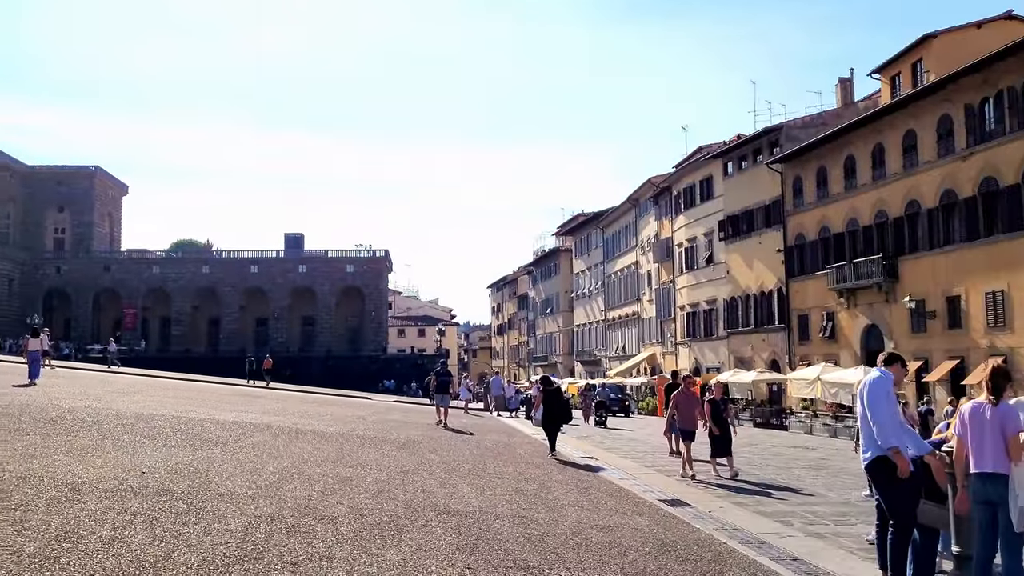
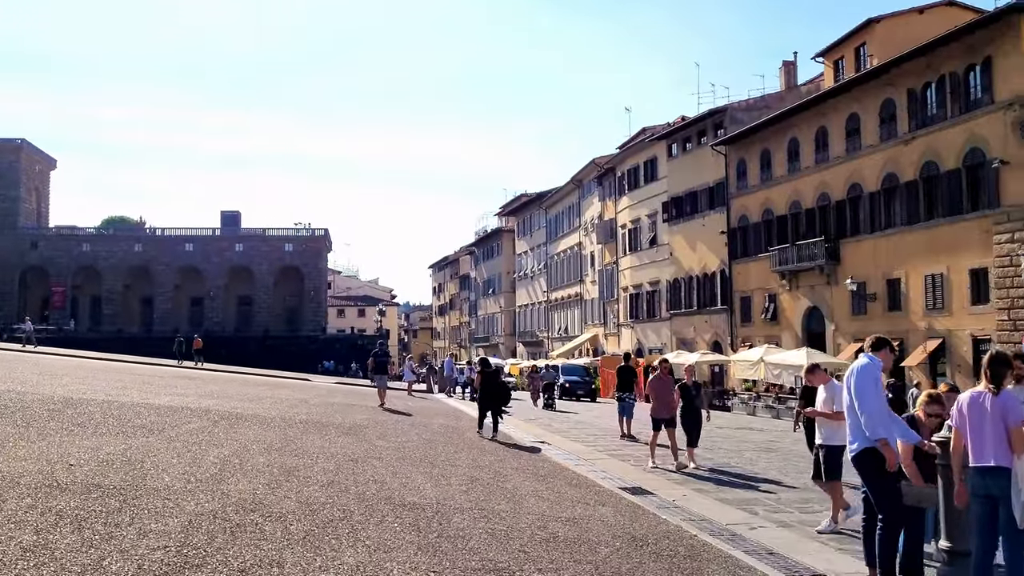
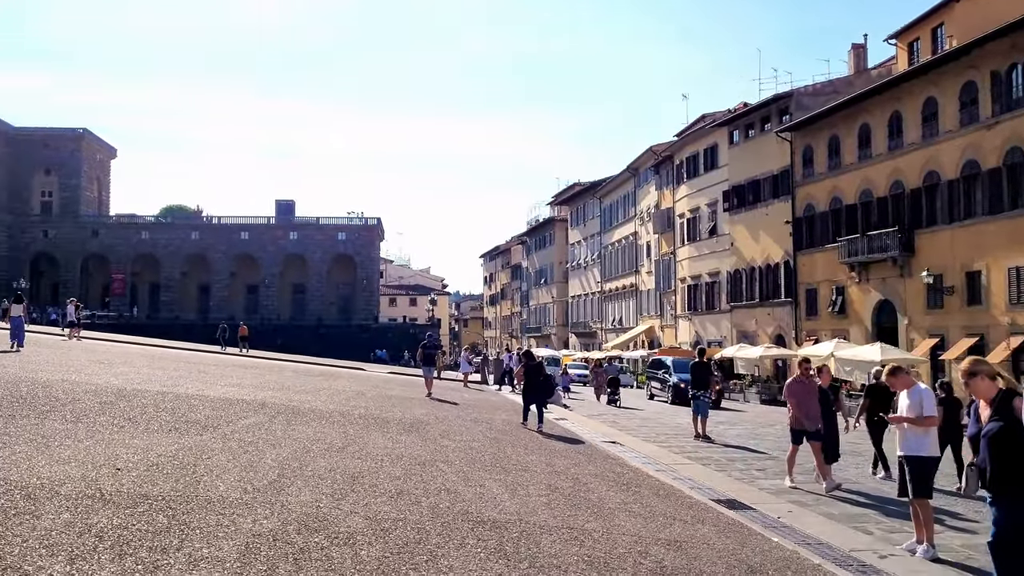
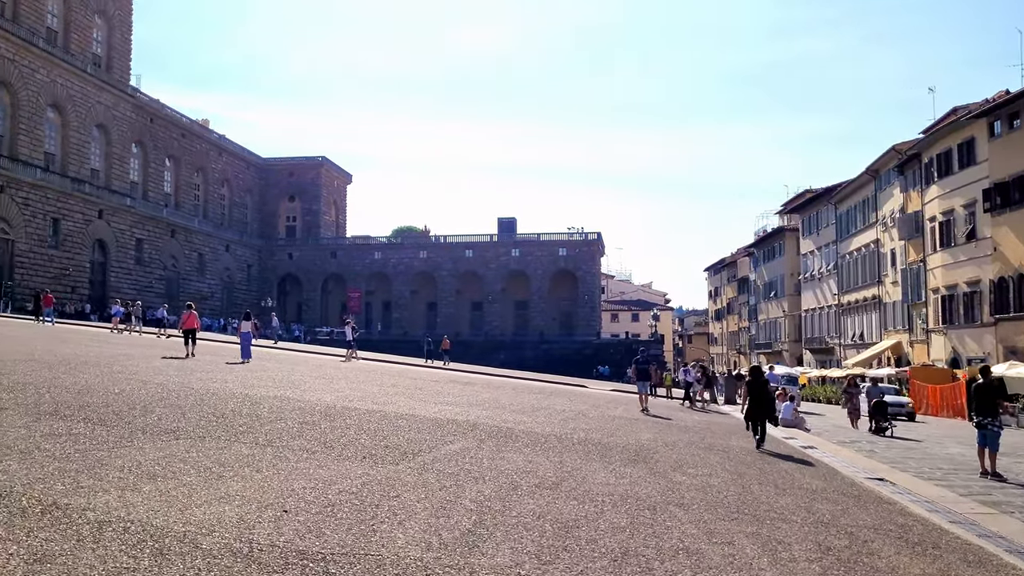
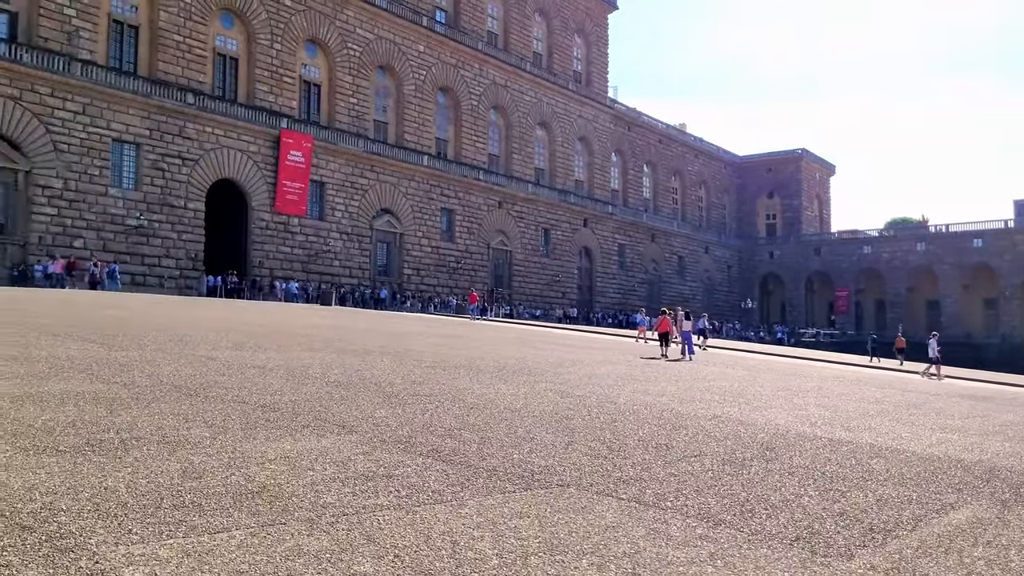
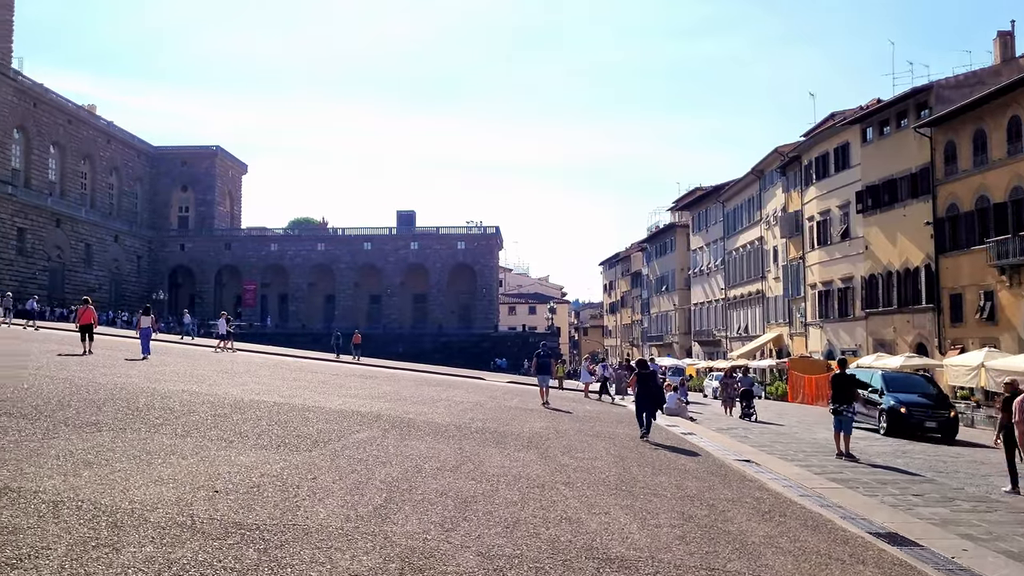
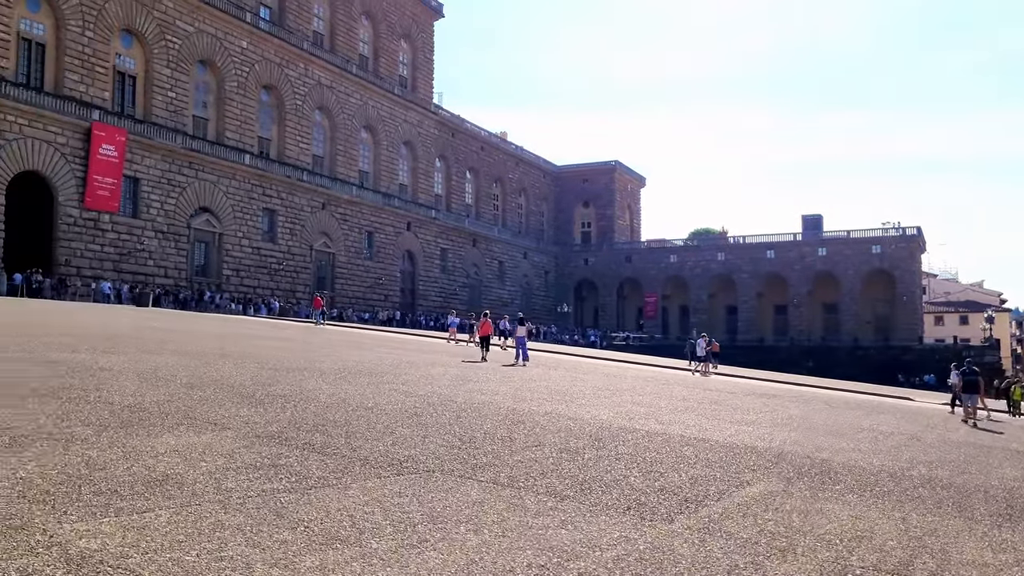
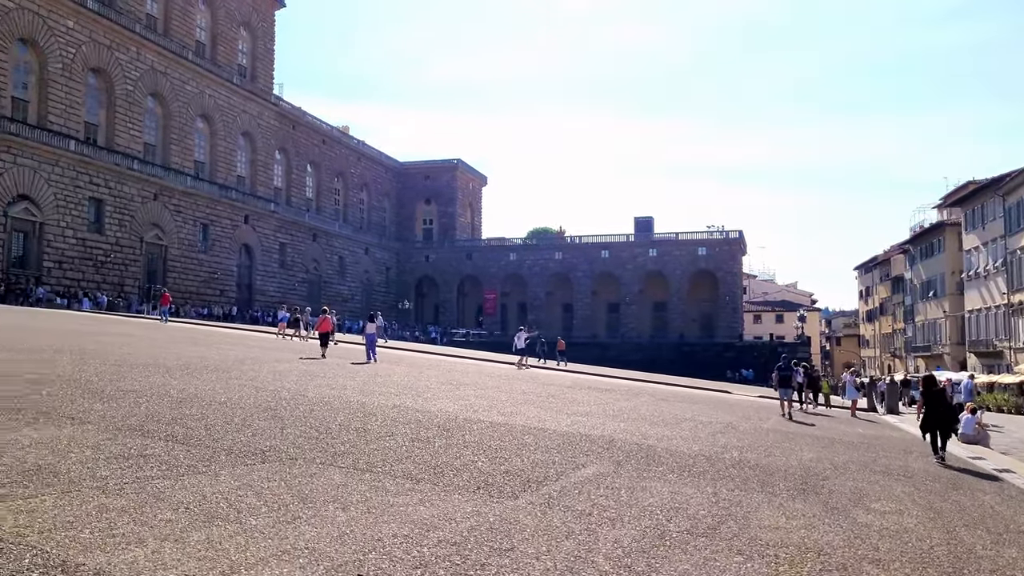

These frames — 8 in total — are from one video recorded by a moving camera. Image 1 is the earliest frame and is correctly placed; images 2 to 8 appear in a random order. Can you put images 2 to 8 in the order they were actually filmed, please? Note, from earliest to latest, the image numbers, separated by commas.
2, 3, 6, 4, 8, 7, 5
